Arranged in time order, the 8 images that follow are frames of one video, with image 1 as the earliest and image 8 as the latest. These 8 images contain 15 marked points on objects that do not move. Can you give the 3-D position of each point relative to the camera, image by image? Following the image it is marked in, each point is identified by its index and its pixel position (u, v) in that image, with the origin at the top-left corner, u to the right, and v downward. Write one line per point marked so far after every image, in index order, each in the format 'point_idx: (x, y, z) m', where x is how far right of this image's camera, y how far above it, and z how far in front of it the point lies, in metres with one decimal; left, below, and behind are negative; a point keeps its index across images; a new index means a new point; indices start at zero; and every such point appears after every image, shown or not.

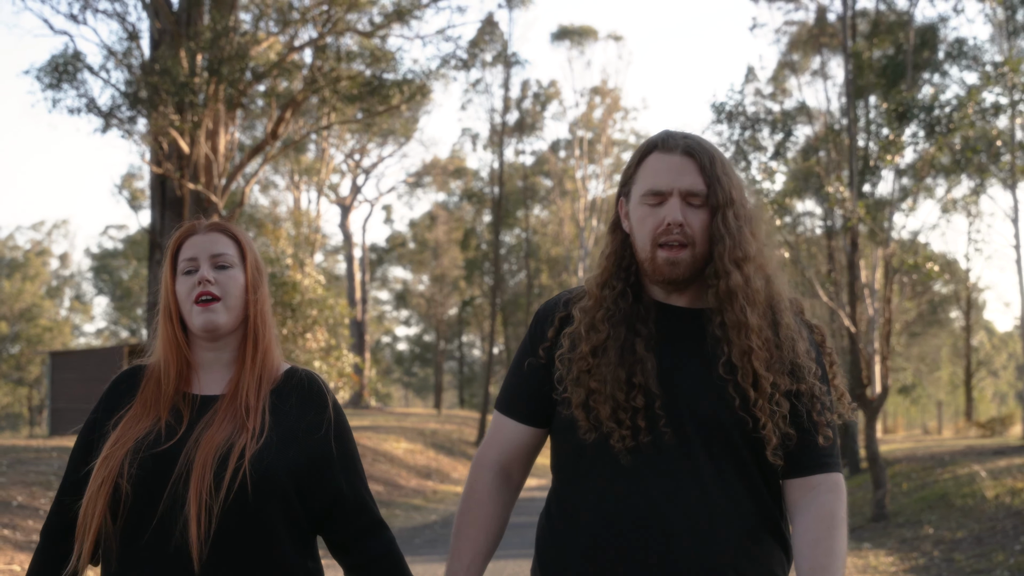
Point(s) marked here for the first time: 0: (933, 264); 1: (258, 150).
0: (+6.5, +0.4, +16.0) m
1: (-4.1, +2.2, +16.8) m
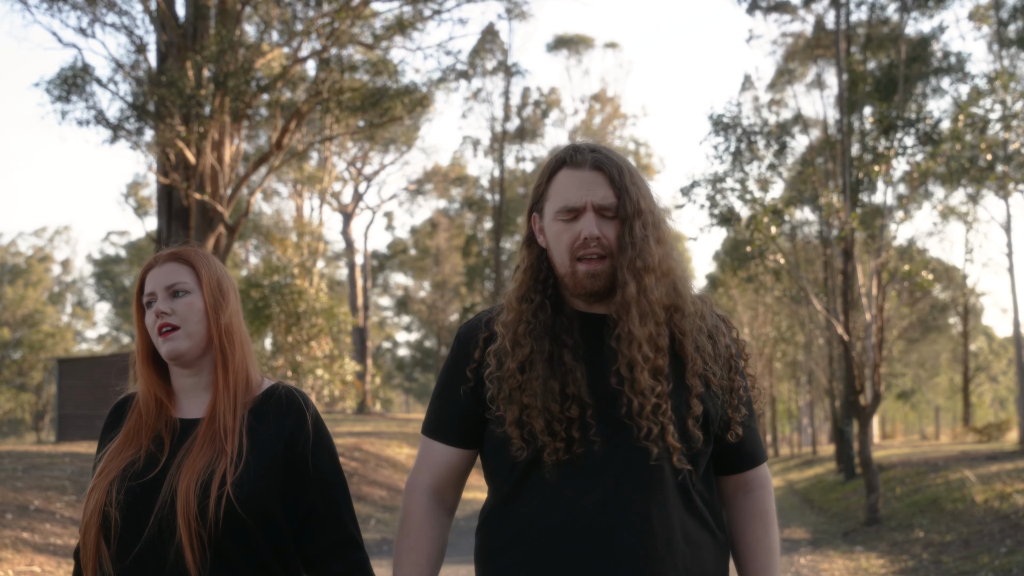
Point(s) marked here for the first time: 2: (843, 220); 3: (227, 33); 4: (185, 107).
0: (+6.5, +0.2, +16.3) m
1: (-4.1, +2.1, +17.1) m
2: (+5.1, +1.0, +16.1) m
3: (-4.4, +3.9, +15.9) m
4: (-4.8, +2.7, +15.3) m
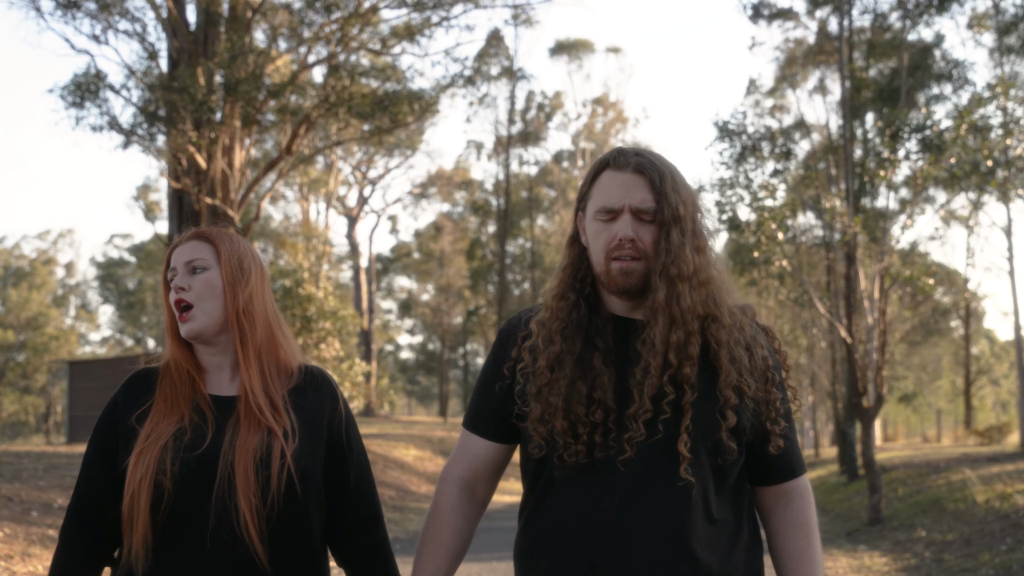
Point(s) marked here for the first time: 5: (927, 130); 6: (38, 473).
0: (+6.6, +0.2, +16.5) m
1: (-4.0, +2.0, +17.3) m
2: (+5.2, +0.9, +16.3) m
3: (-4.2, +3.8, +16.1) m
4: (-4.7, +2.6, +15.5) m
5: (+6.5, +2.4, +16.3) m
6: (-4.4, -1.7, +9.7) m
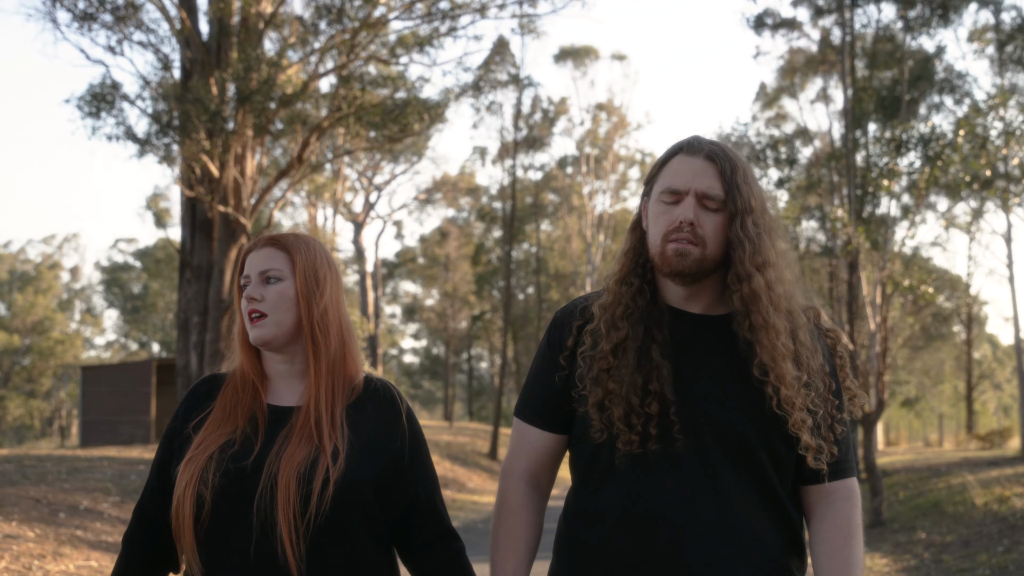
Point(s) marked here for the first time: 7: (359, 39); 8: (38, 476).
0: (+6.7, +0.1, +16.7) m
1: (-3.9, +1.9, +17.6) m
2: (+5.3, +0.8, +16.5) m
3: (-4.1, +3.7, +16.4) m
4: (-4.6, +2.5, +15.8) m
5: (+6.6, +2.3, +16.6) m
6: (-4.3, -1.8, +10.0) m
7: (-2.5, +4.2, +17.3) m
8: (-4.5, -1.8, +9.8) m
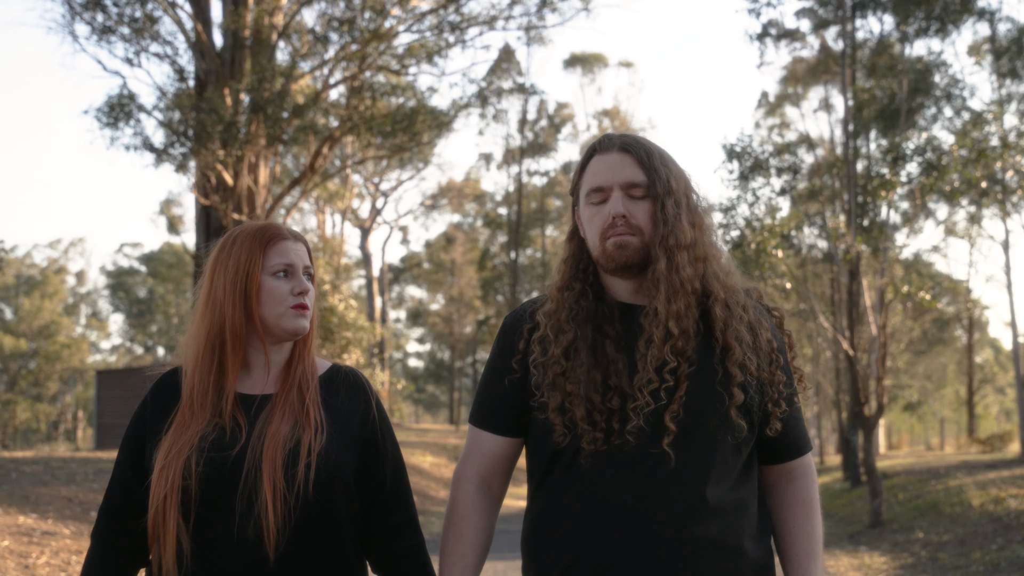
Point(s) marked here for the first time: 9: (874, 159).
0: (+6.8, 0.0, +17.1) m
1: (-3.7, +1.8, +18.0) m
2: (+5.5, +0.7, +16.9) m
3: (-4.0, +3.6, +16.8) m
4: (-4.5, +2.4, +16.2) m
5: (+6.7, +2.2, +16.9) m
6: (-4.2, -1.9, +10.3) m
7: (-2.4, +4.1, +17.7) m
8: (-4.4, -1.8, +10.1) m
9: (+6.5, +2.3, +18.4) m
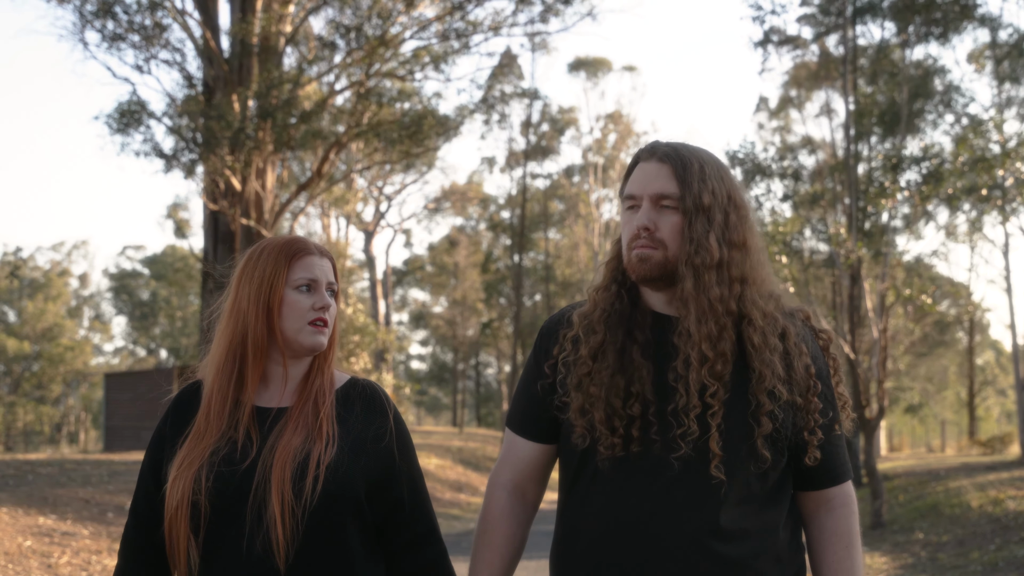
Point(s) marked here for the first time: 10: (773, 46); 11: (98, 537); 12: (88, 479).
0: (+6.9, -0.1, +17.2) m
1: (-3.7, +1.8, +18.2) m
2: (+5.5, +0.7, +17.1) m
3: (-3.9, +3.6, +17.0) m
4: (-4.4, +2.4, +16.4) m
5: (+6.8, +2.1, +17.1) m
6: (-4.1, -1.9, +10.5) m
7: (-2.3, +4.0, +17.9) m
8: (-4.3, -1.9, +10.3) m
9: (+6.5, +2.2, +18.6) m
10: (+4.9, +4.5, +19.4) m
11: (-3.2, -1.9, +8.0) m
12: (-4.2, -1.9, +10.3) m
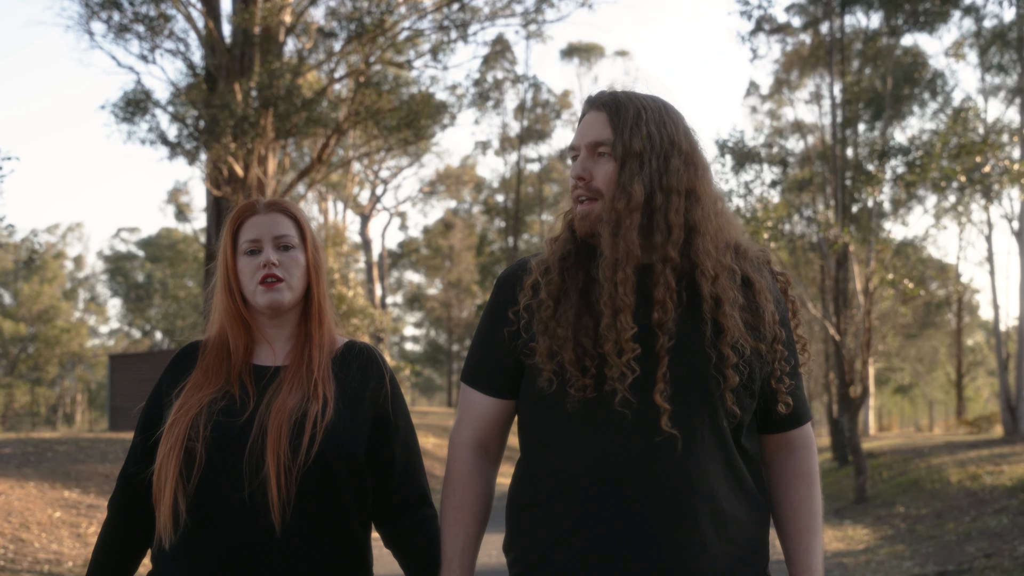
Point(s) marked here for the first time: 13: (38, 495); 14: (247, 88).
0: (+6.9, +0.2, +17.7) m
1: (-3.7, +2.1, +18.6) m
2: (+5.5, +0.9, +17.5) m
3: (-4.0, +3.8, +17.3) m
4: (-4.4, +2.6, +16.7) m
5: (+6.7, +2.4, +17.5) m
6: (-4.1, -1.8, +11.0) m
7: (-2.4, +4.3, +18.2) m
8: (-4.3, -1.7, +10.8) m
9: (+6.5, +2.5, +19.0) m
10: (+4.8, +4.9, +19.8) m
11: (-3.2, -1.8, +8.4) m
12: (-4.2, -1.7, +10.7) m
13: (-3.7, -1.6, +8.2) m
14: (-4.3, +3.3, +17.0) m
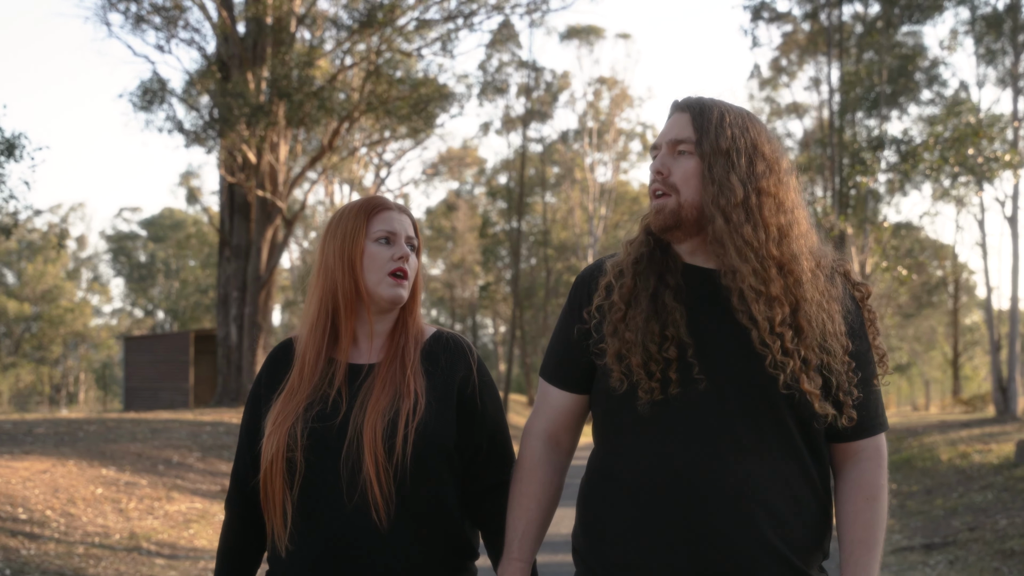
0: (+7.0, +0.5, +18.2) m
1: (-3.6, +2.4, +19.0) m
2: (+5.6, +1.2, +18.0) m
3: (-3.9, +4.1, +17.7) m
4: (-4.3, +2.9, +17.1) m
5: (+6.9, +2.7, +18.0) m
6: (-4.0, -1.6, +11.5) m
7: (-2.3, +4.6, +18.6) m
8: (-4.2, -1.6, +11.3) m
9: (+6.6, +2.8, +19.5) m
10: (+4.9, +5.2, +20.2) m
11: (-3.1, -1.7, +9.0) m
12: (-4.1, -1.6, +11.2) m
13: (-3.6, -1.5, +8.7) m
14: (-4.2, +3.6, +17.4) m
